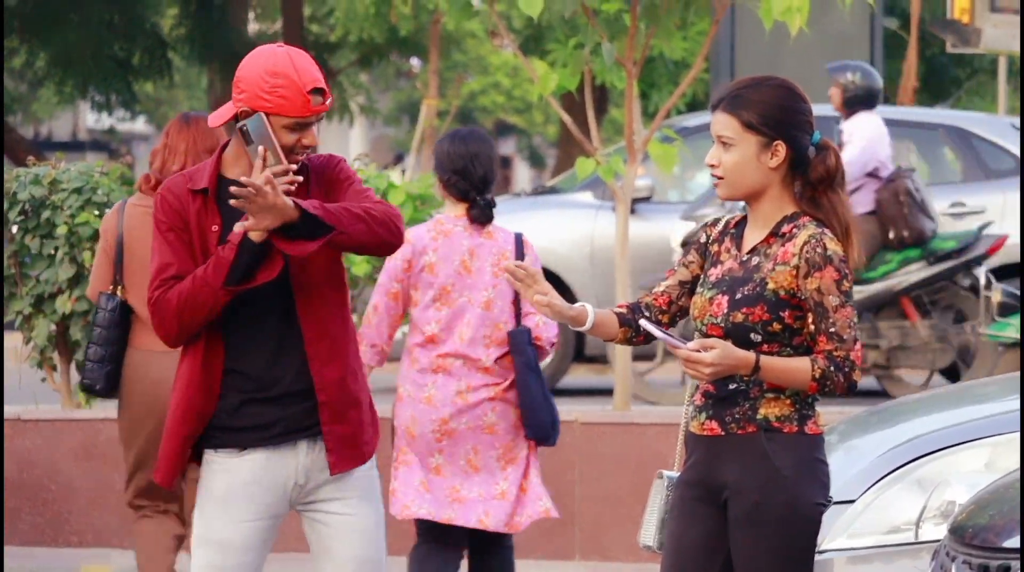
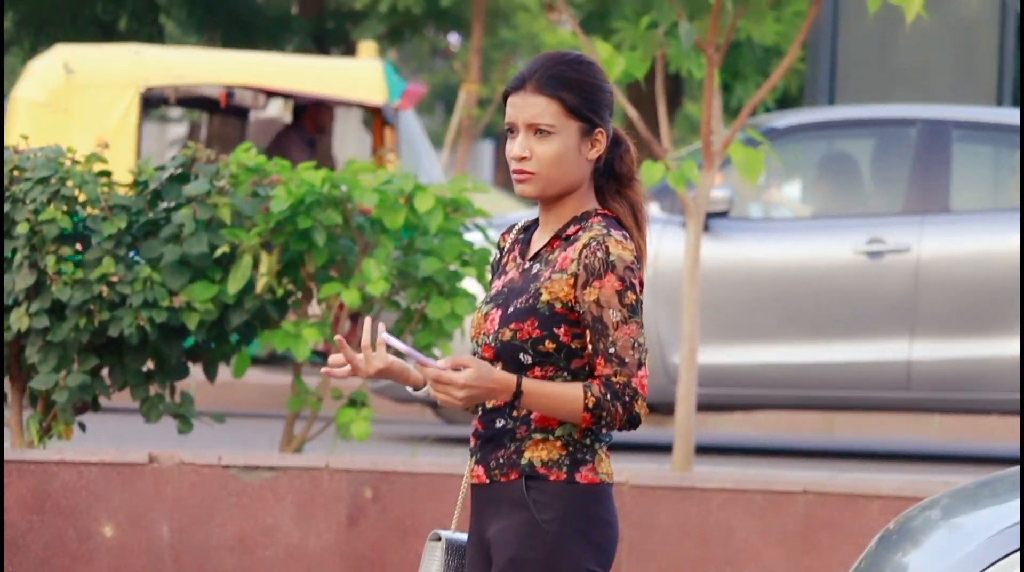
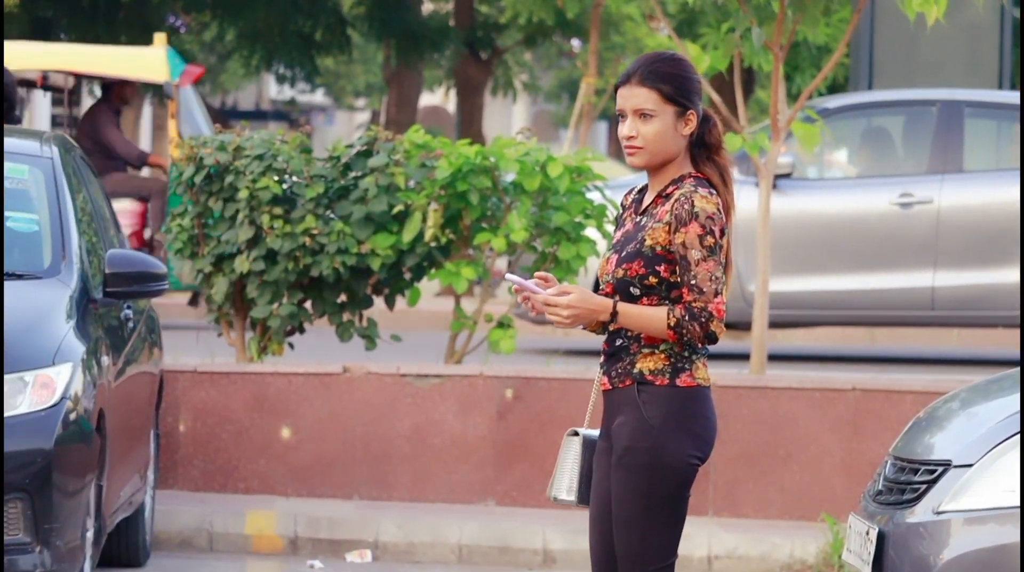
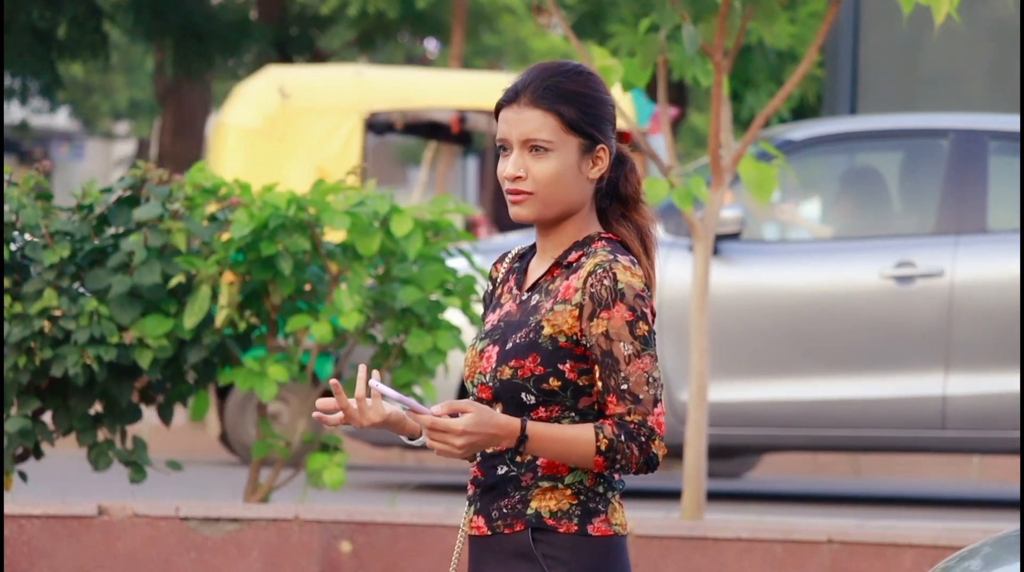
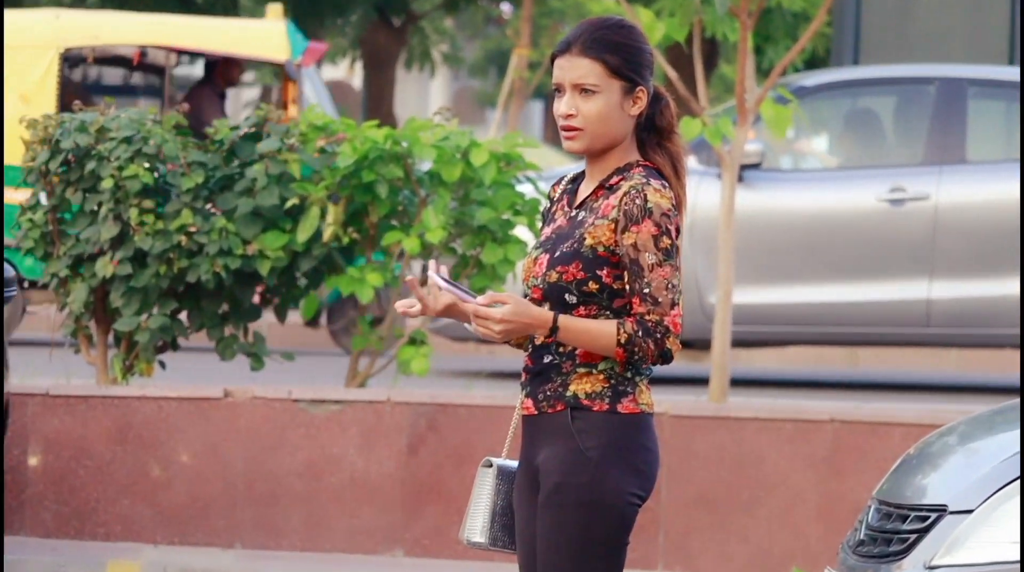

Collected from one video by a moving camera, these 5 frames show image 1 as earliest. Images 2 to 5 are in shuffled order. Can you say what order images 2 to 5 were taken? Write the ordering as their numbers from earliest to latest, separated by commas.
3, 5, 2, 4
